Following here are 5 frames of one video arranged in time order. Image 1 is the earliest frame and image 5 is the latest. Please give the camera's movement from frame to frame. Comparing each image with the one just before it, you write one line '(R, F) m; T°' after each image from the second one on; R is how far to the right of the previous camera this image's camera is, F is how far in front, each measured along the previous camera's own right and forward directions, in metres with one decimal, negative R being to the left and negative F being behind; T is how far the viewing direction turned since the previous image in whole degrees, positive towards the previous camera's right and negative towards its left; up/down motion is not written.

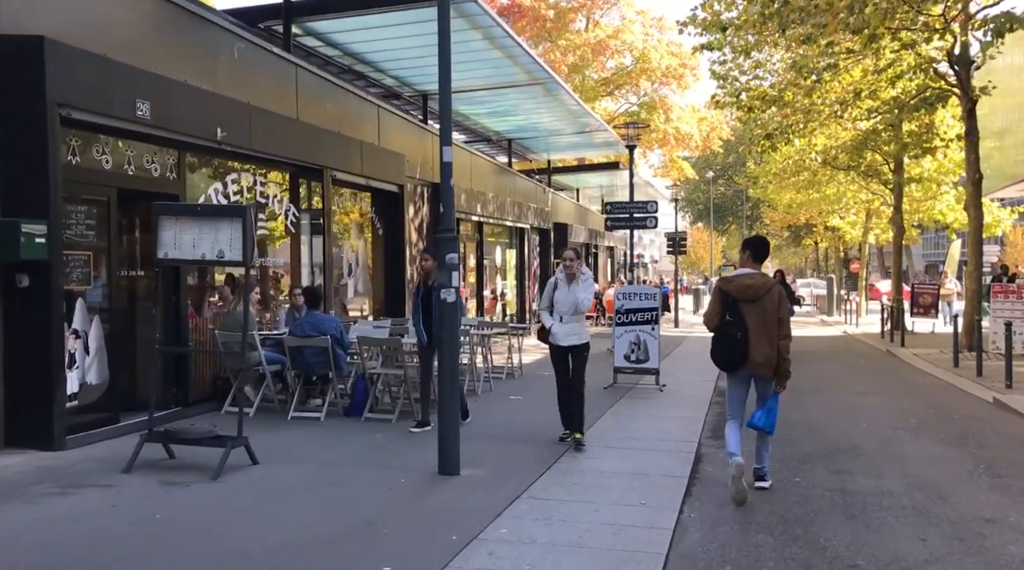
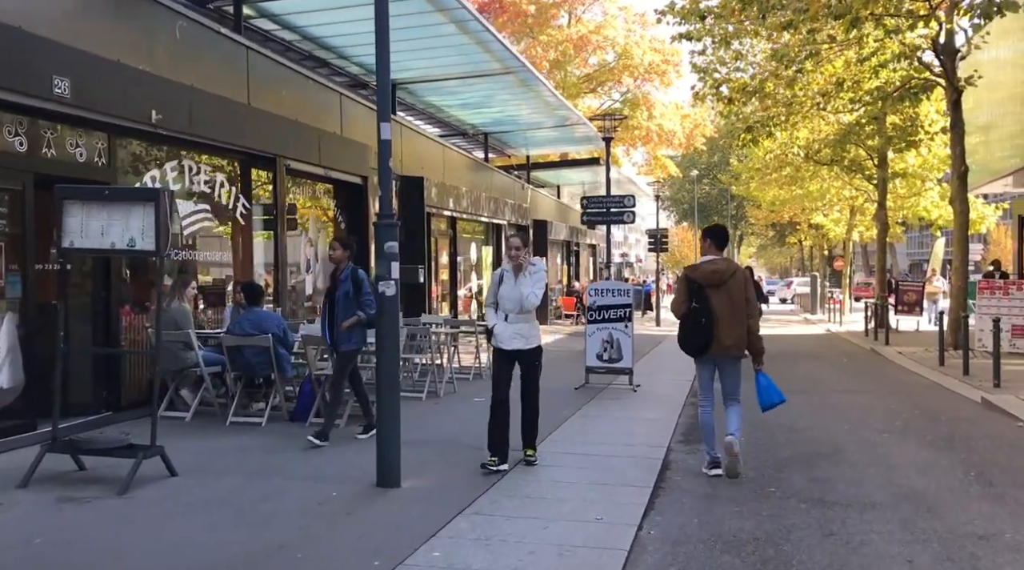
(+0.2, +0.6) m; +1°
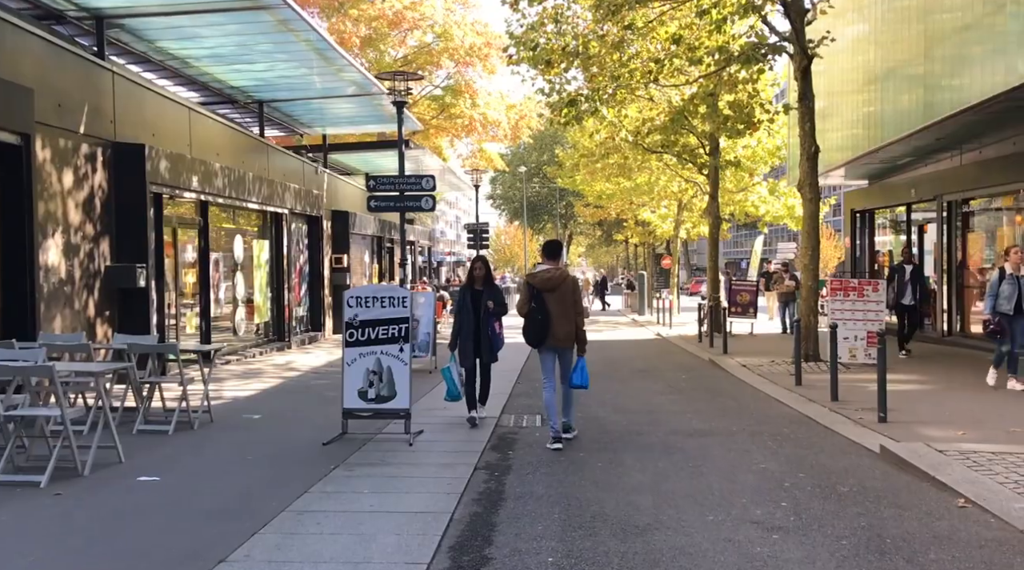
(+1.0, +3.7) m; +10°
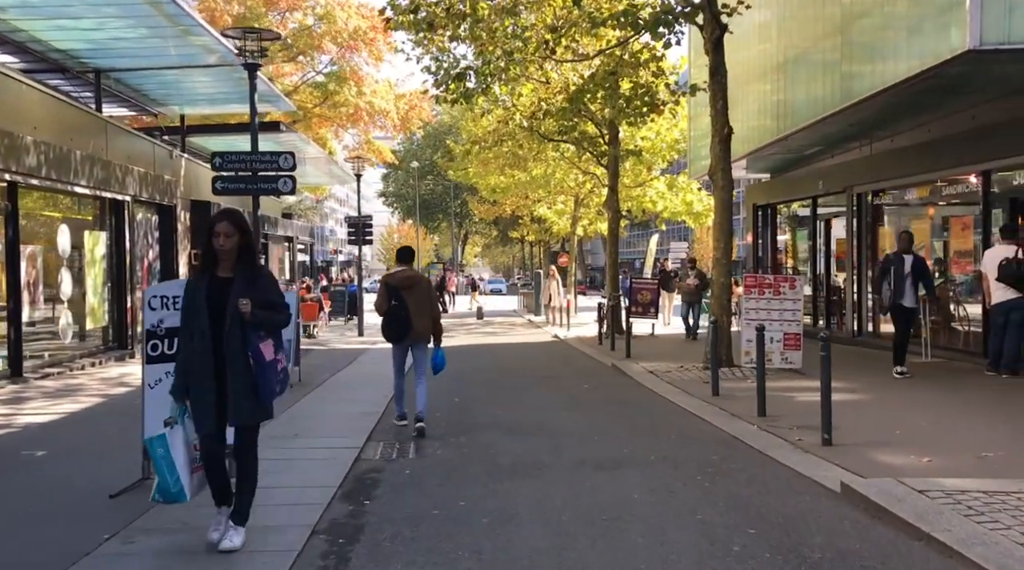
(+0.3, +2.1) m; +6°
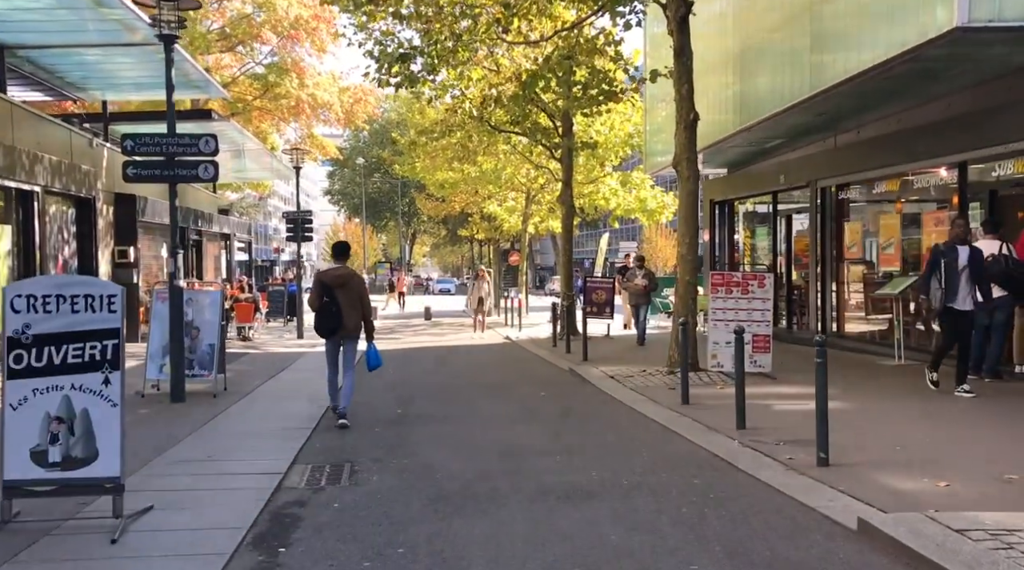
(0.0, +1.2) m; +3°
